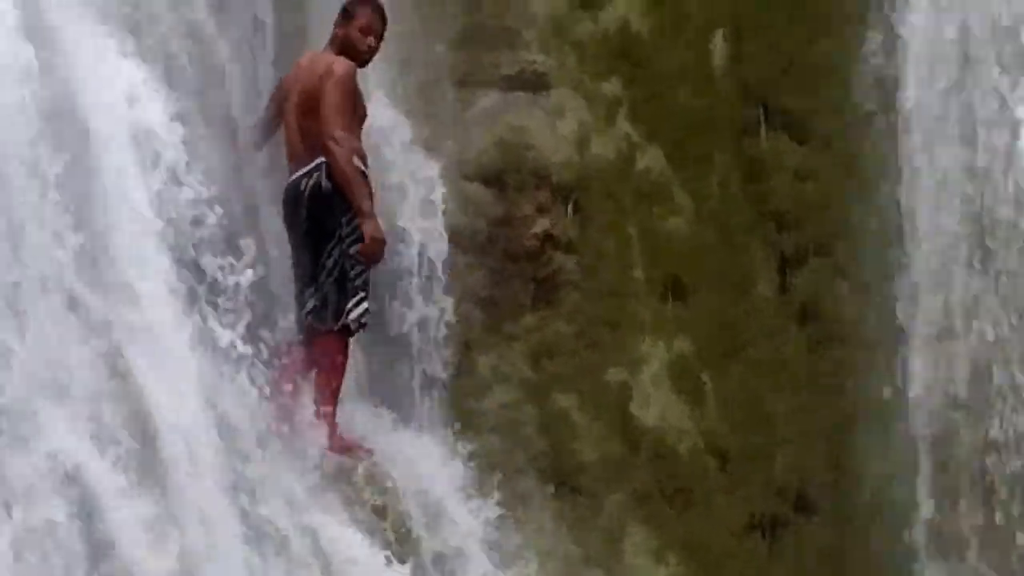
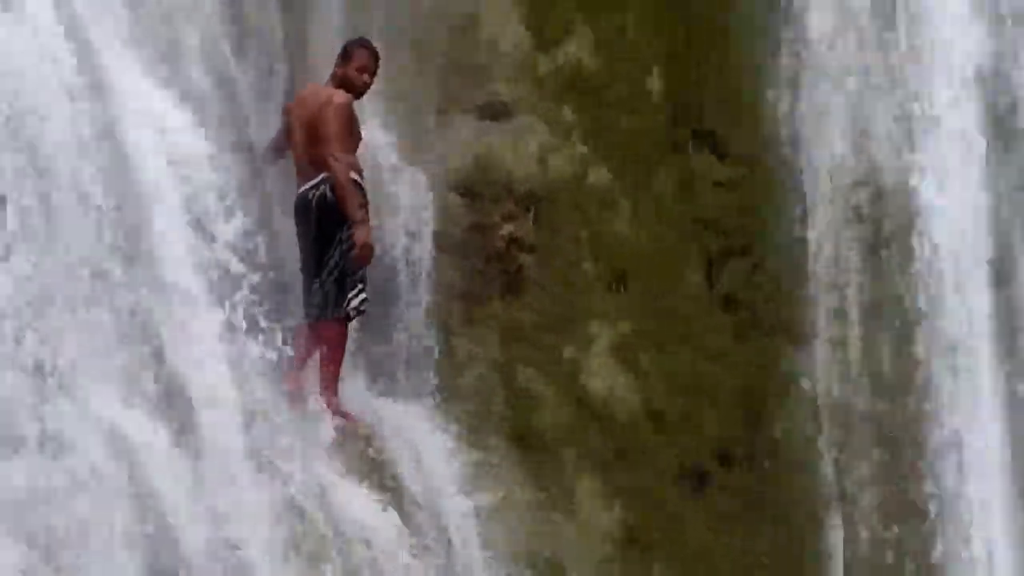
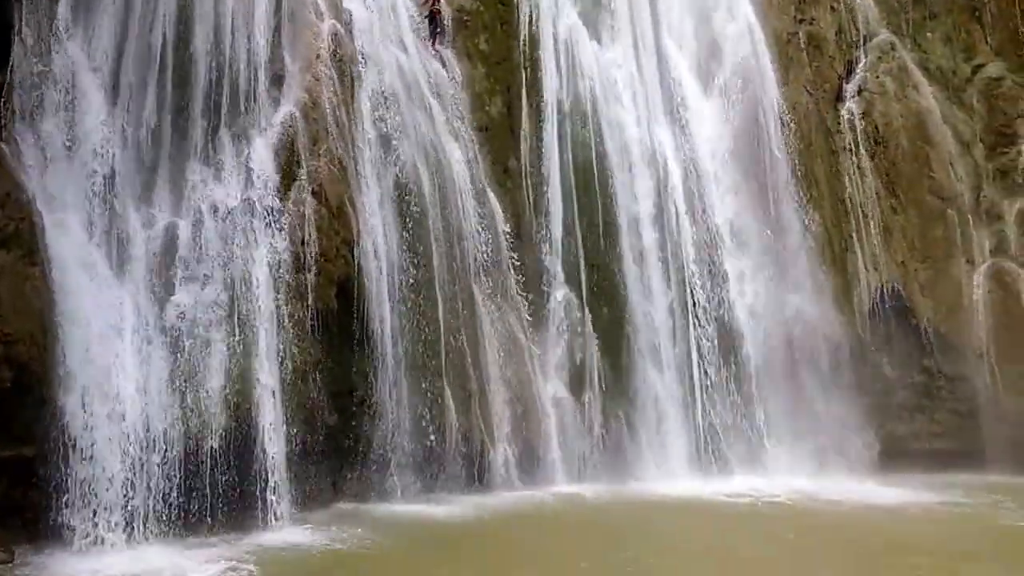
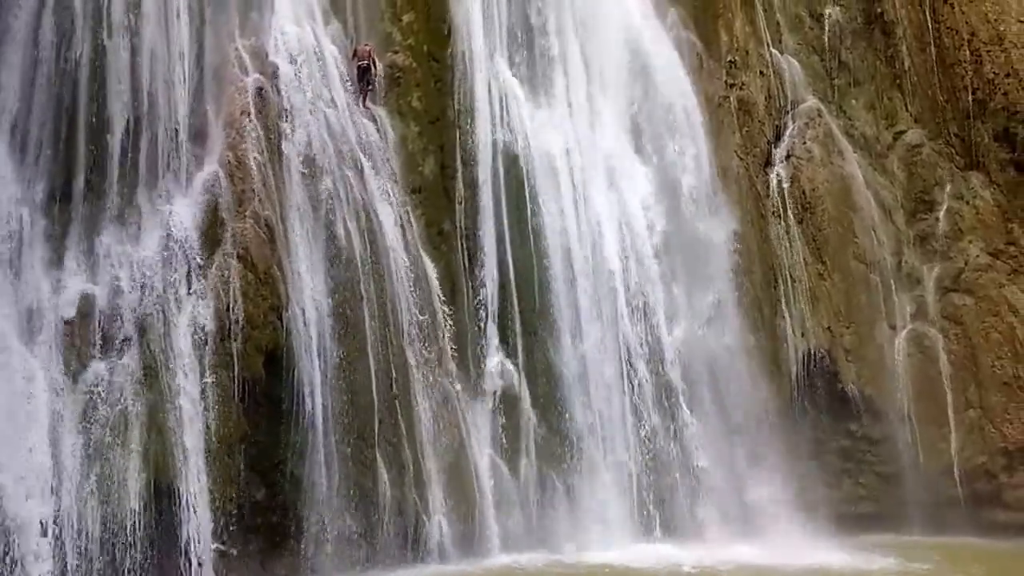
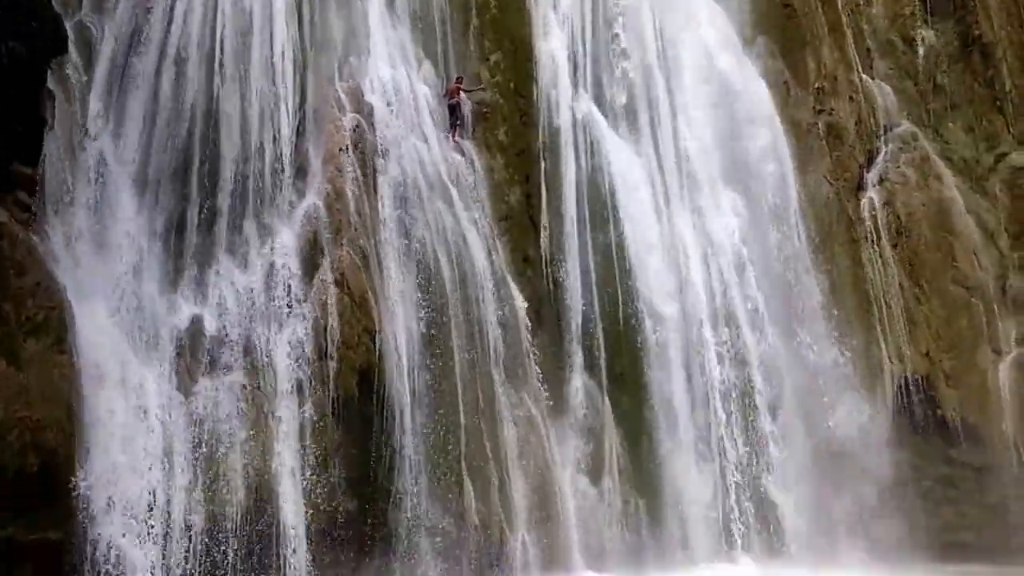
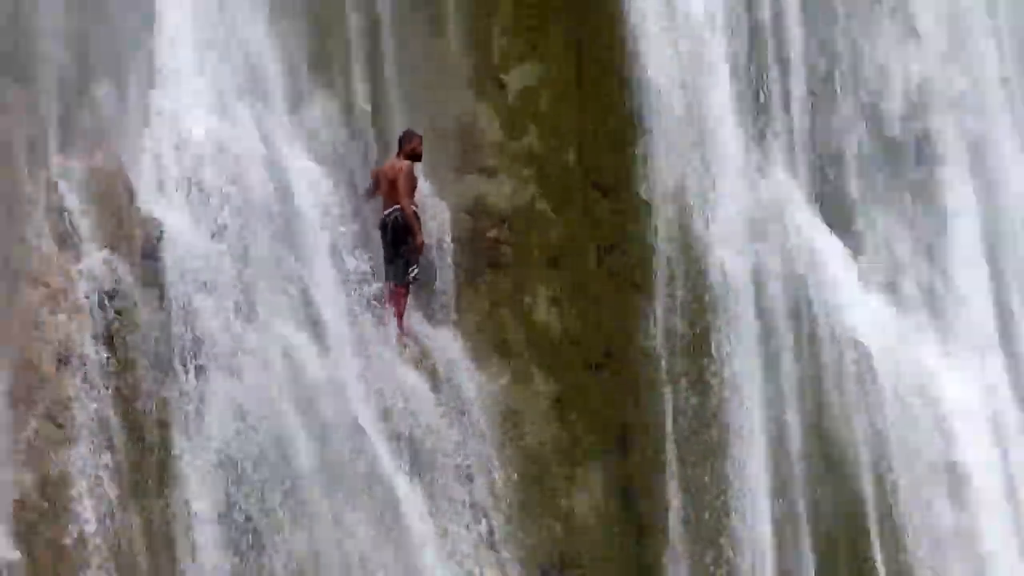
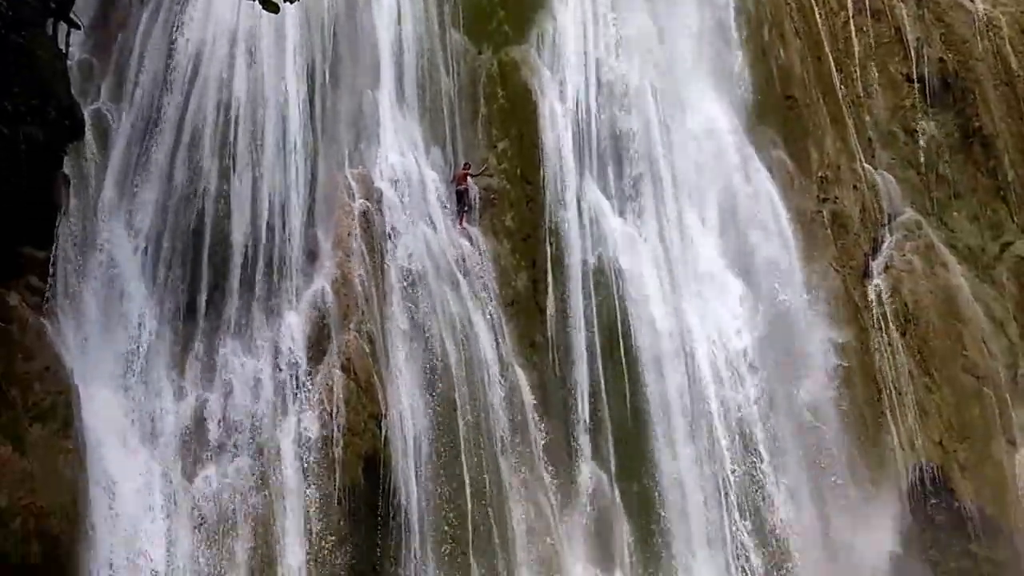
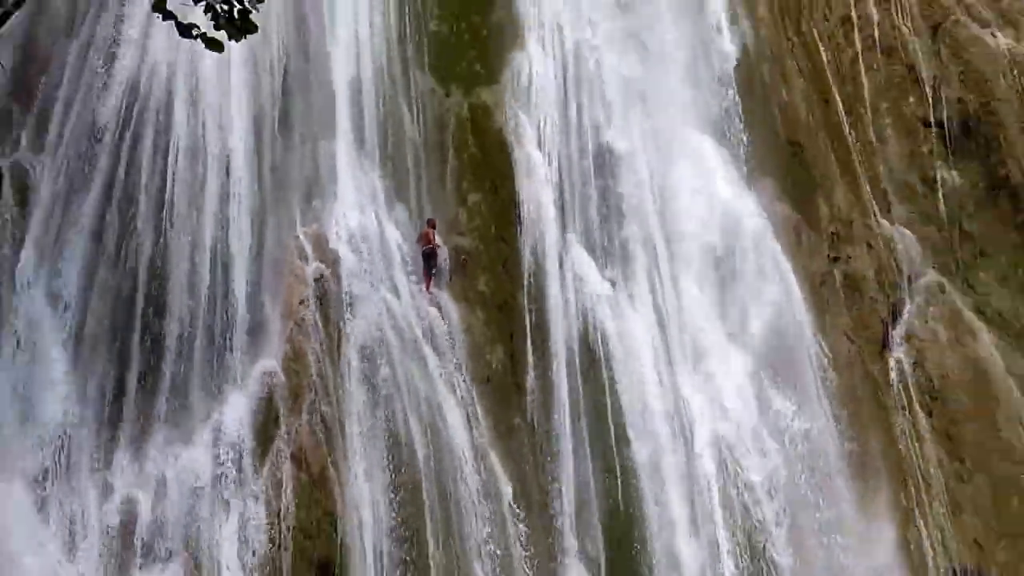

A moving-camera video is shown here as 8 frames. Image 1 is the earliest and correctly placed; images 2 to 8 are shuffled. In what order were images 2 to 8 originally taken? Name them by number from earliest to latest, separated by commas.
2, 6, 8, 7, 5, 3, 4
